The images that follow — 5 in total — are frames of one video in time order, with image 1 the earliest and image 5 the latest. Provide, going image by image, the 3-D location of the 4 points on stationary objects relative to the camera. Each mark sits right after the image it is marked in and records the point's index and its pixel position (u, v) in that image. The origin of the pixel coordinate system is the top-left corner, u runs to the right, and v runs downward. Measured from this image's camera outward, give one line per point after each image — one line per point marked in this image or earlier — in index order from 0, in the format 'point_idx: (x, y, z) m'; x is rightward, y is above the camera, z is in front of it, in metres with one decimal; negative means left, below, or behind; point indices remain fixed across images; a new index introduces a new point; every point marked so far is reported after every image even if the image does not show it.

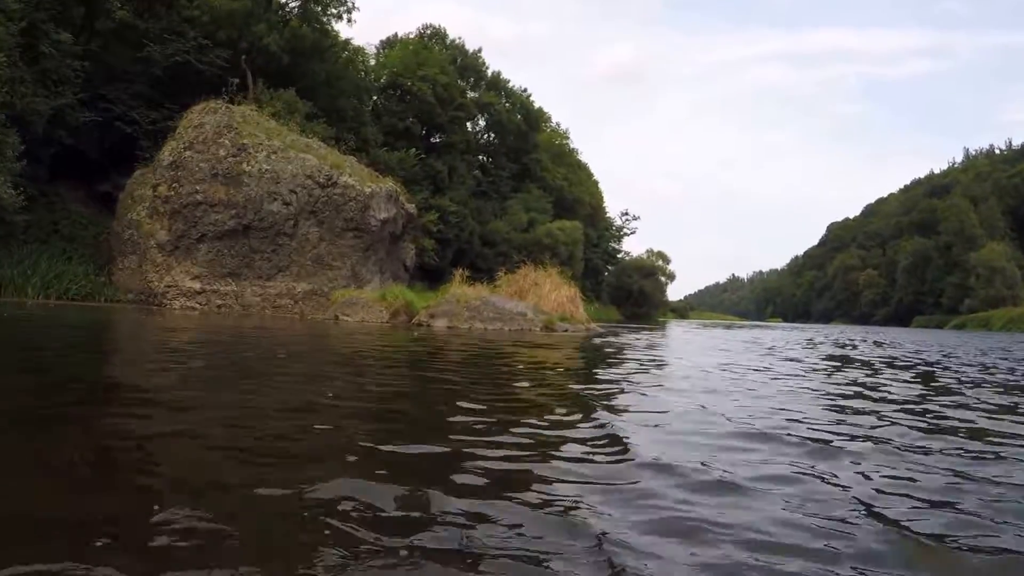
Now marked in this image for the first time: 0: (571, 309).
0: (+1.2, -0.4, +14.4) m
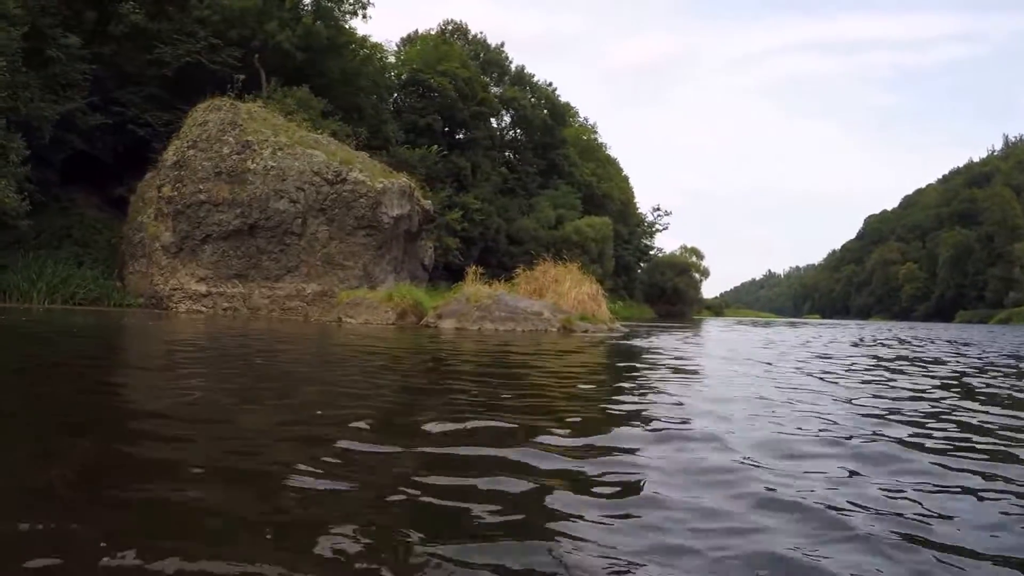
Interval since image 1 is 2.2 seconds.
0: (+1.6, -0.4, +13.7) m
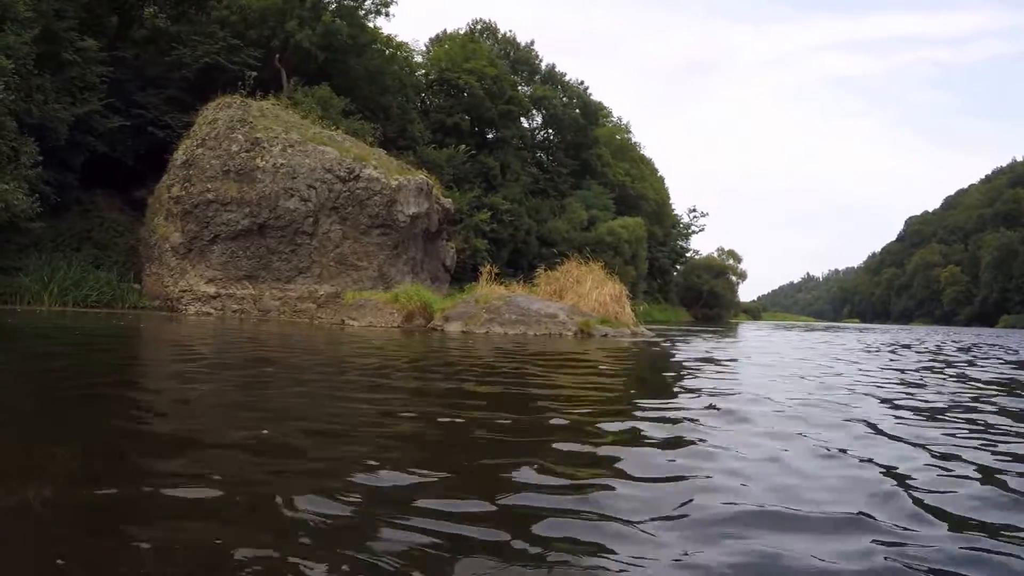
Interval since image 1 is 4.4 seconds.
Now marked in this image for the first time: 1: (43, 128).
0: (+1.9, -0.4, +13.0) m
1: (-9.4, +3.2, +14.3) m
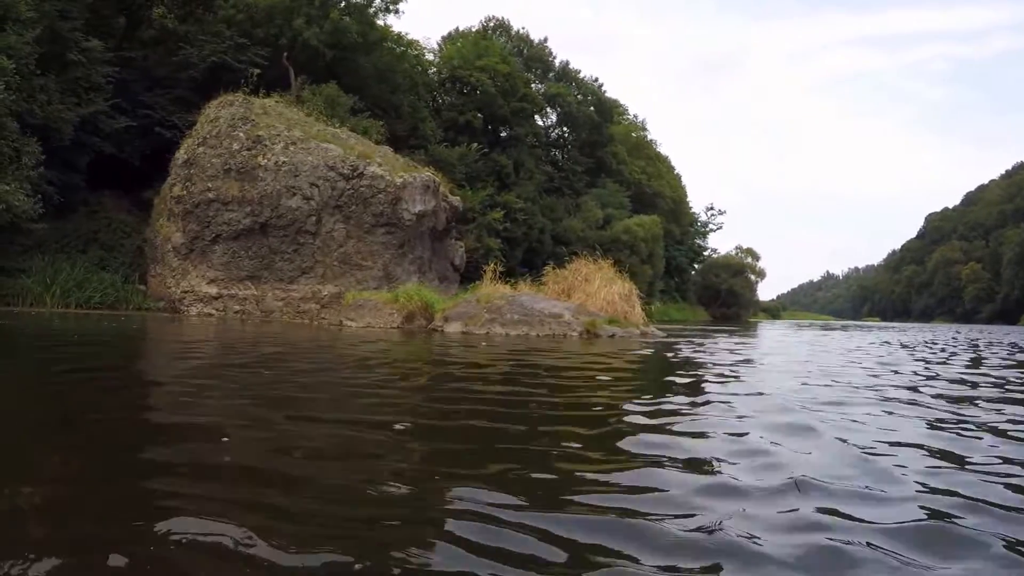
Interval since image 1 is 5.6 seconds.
0: (+2.0, -0.4, +12.6) m
1: (-9.2, +3.2, +14.2) m
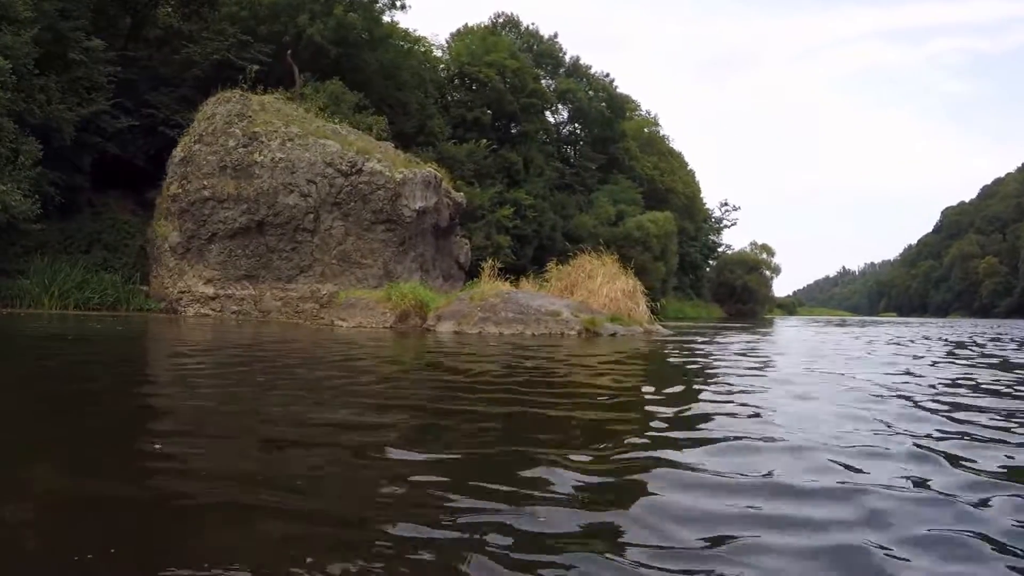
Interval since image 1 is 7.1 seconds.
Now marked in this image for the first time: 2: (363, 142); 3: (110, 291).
0: (+2.0, -0.3, +12.3) m
1: (-9.2, +3.1, +14.2) m
2: (-2.8, +2.7, +13.5) m
3: (-7.5, 0.0, +13.4) m
